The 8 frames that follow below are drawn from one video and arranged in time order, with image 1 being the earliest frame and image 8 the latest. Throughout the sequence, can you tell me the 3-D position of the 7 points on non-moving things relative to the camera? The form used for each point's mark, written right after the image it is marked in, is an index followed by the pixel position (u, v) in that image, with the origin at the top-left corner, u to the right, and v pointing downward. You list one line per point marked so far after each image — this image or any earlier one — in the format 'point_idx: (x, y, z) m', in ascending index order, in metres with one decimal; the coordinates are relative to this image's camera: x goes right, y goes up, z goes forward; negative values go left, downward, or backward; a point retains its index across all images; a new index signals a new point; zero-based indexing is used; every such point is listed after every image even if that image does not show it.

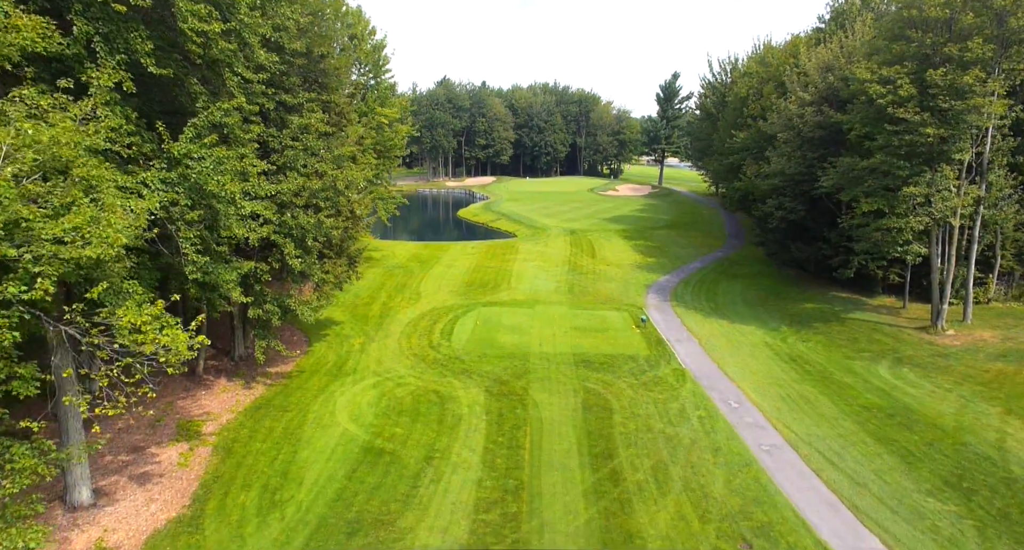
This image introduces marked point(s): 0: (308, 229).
0: (-5.1, +1.2, +14.5) m
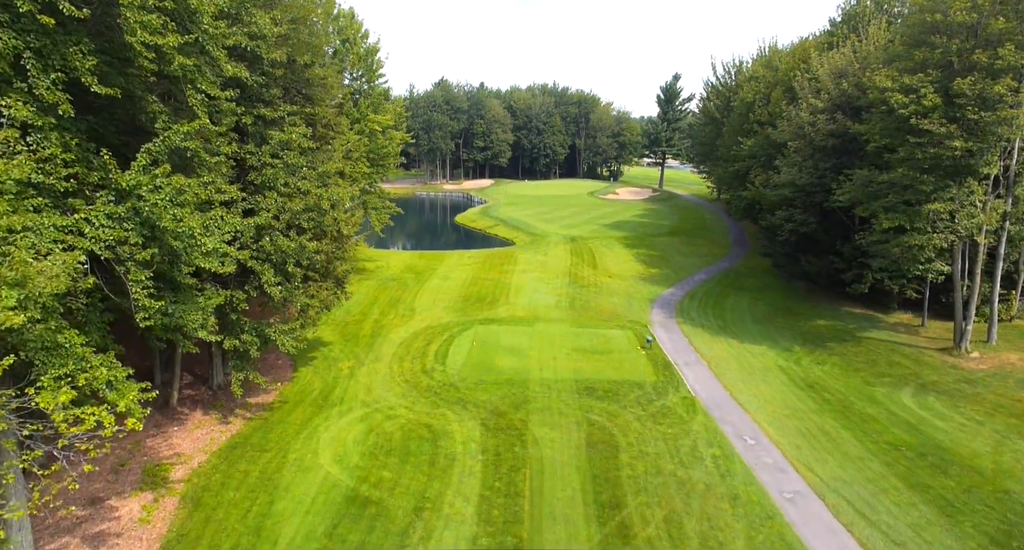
0: (-5.2, +0.5, +13.3) m
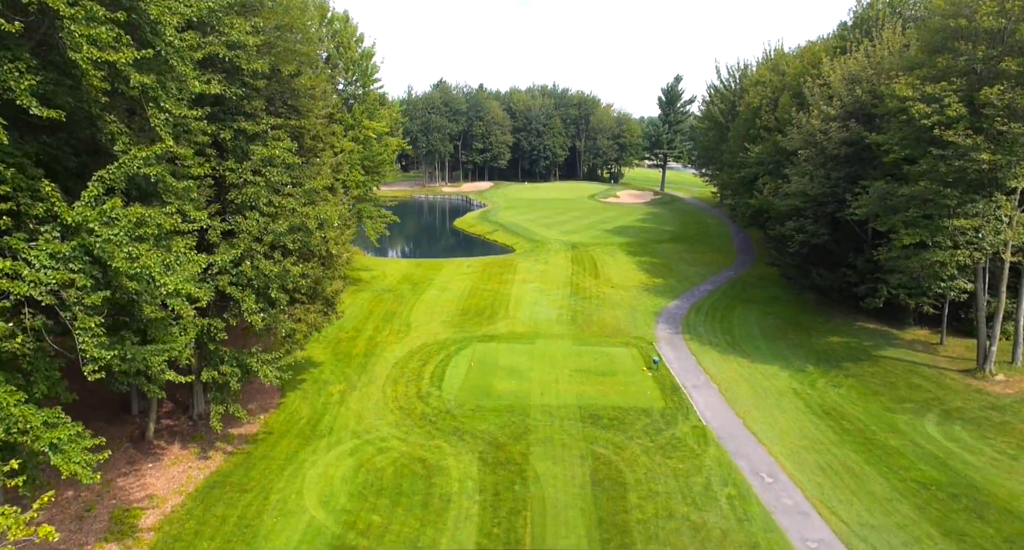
0: (-5.2, -0.1, +12.4) m
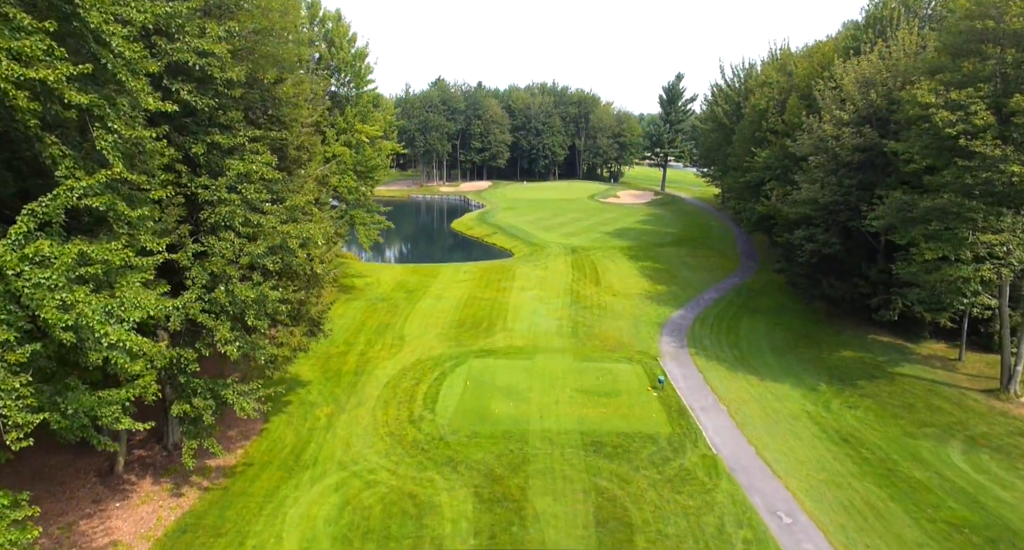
0: (-5.2, -0.6, +11.4) m
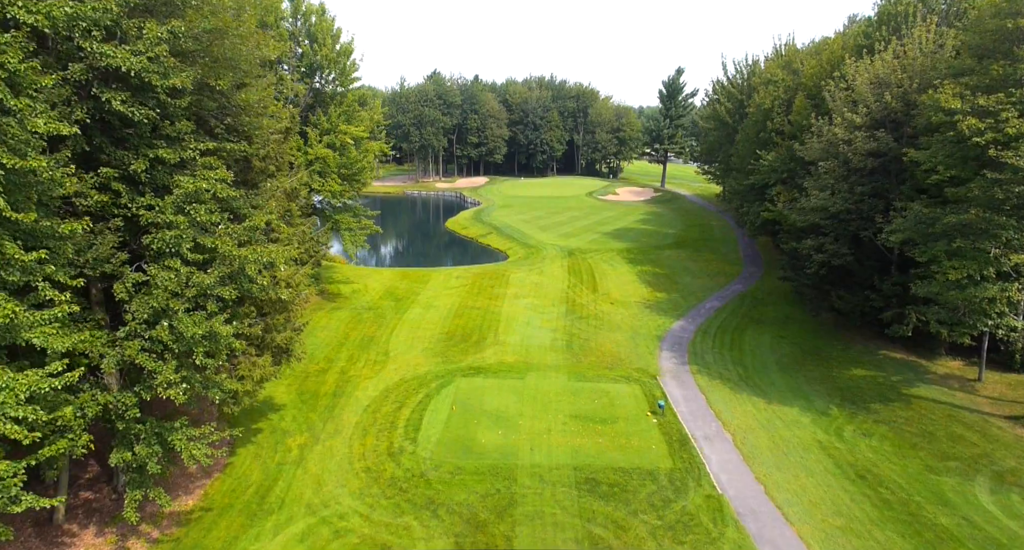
0: (-5.5, -1.1, +10.1) m
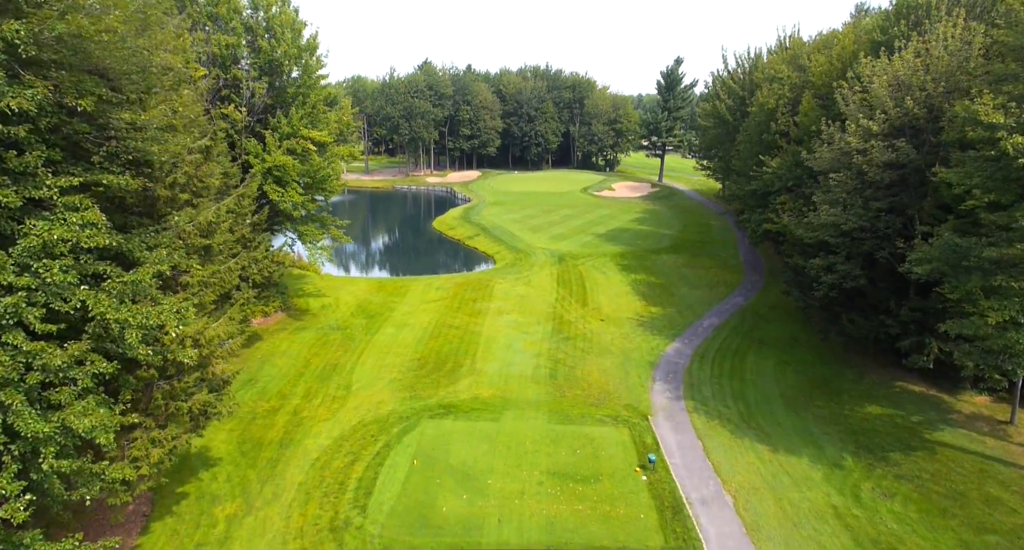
0: (-6.3, -2.2, +7.8) m
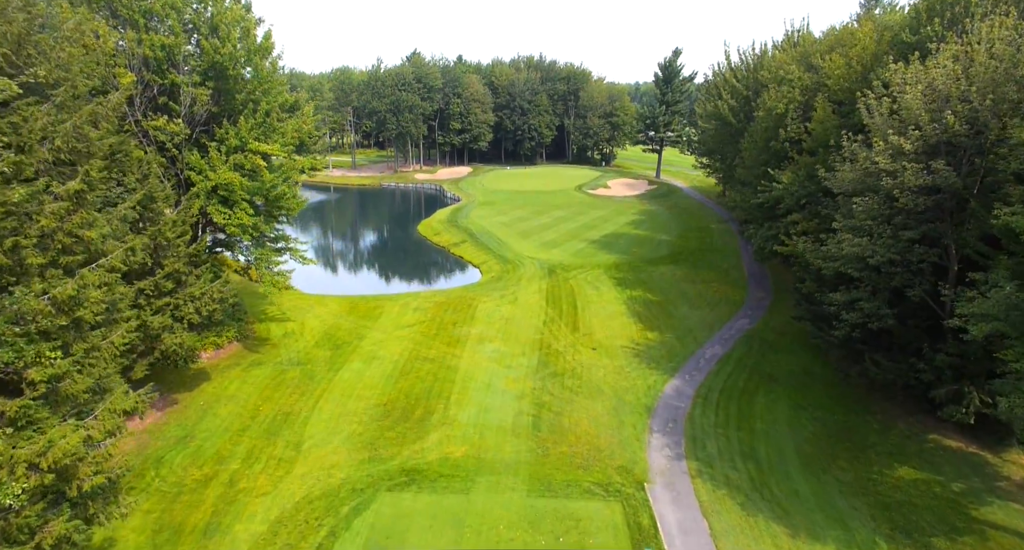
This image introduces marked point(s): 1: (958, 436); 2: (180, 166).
0: (-7.0, -3.6, +5.1) m
1: (+13.2, -4.8, +17.1) m
2: (-11.5, +3.8, +20.0) m
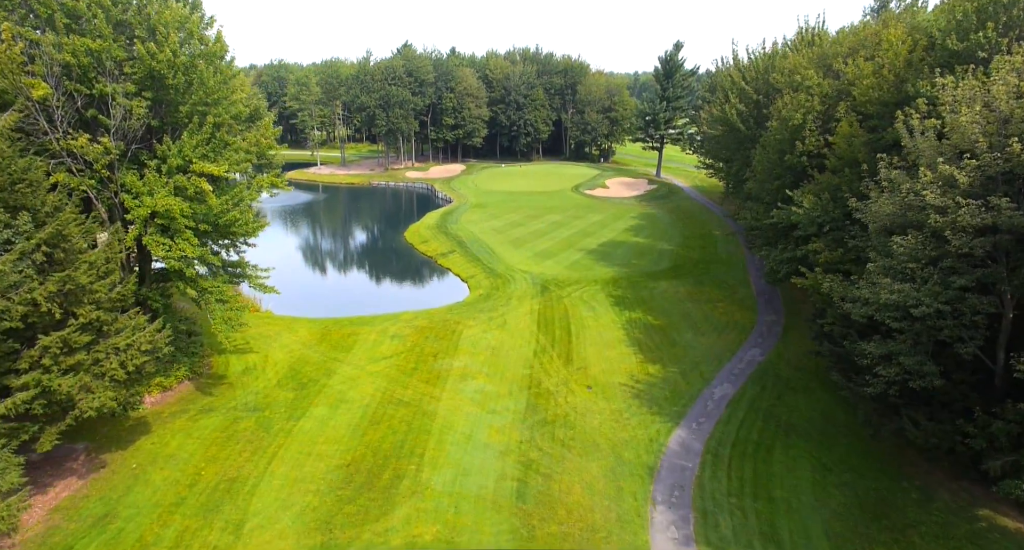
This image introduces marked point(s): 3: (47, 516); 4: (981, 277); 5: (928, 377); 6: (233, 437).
0: (-7.4, -5.1, +2.6) m
1: (+12.7, -6.1, +14.6) m
2: (-12.0, +2.6, +17.3) m
3: (-11.6, -6.0, +14.3) m
4: (+11.3, -0.1, +13.7) m
5: (+10.6, -2.6, +14.5) m
6: (-8.8, -5.1, +18.0) m
